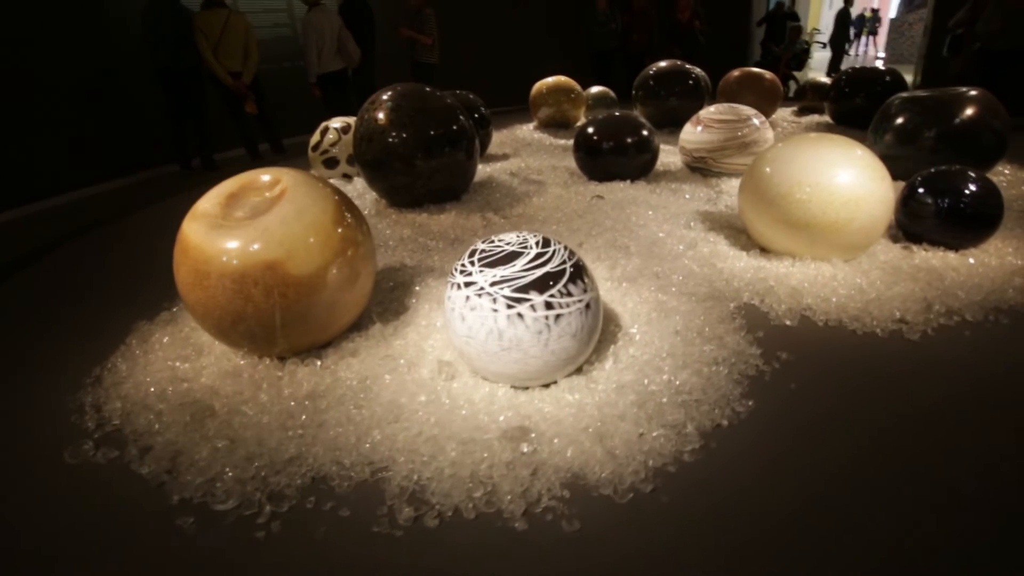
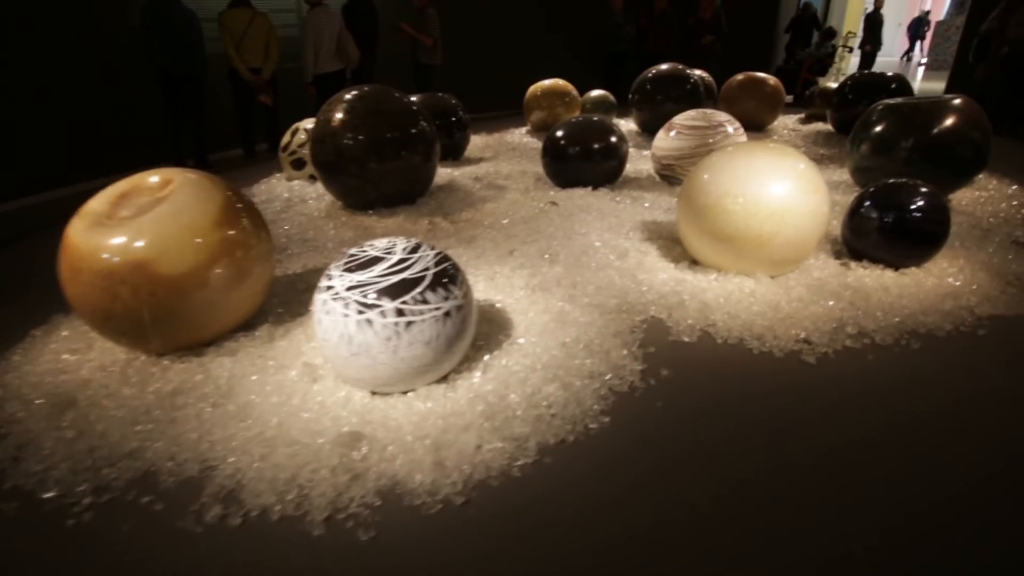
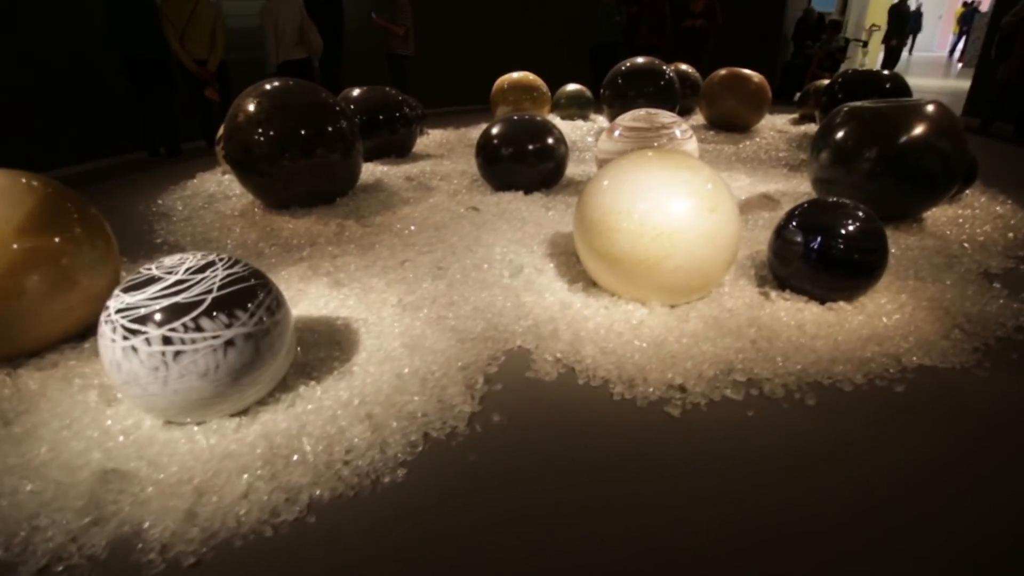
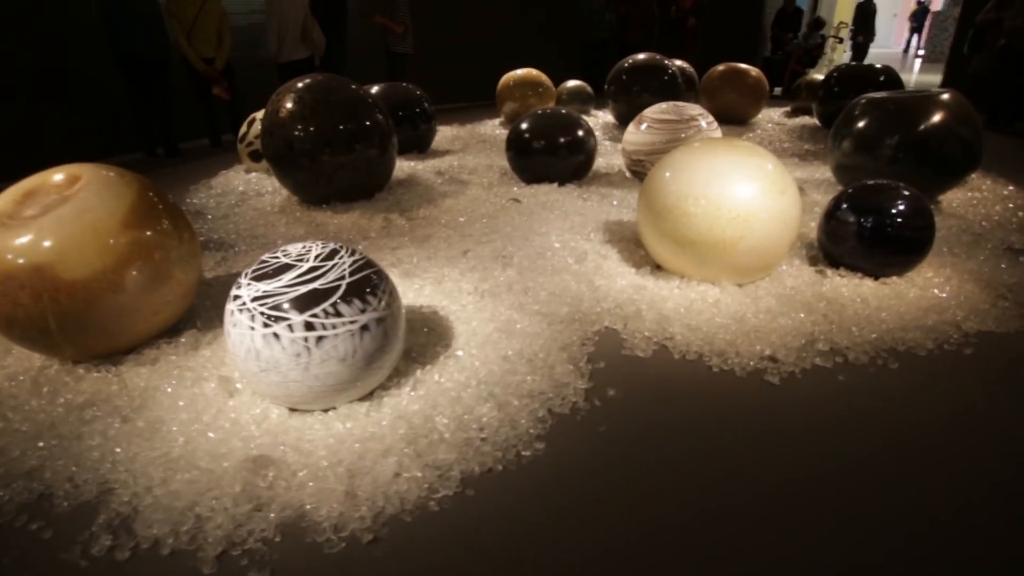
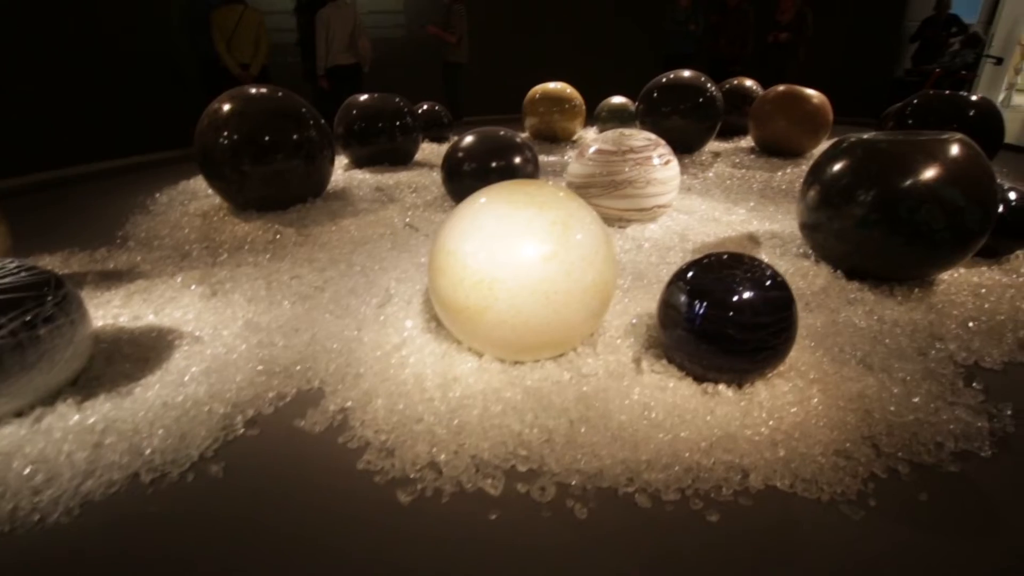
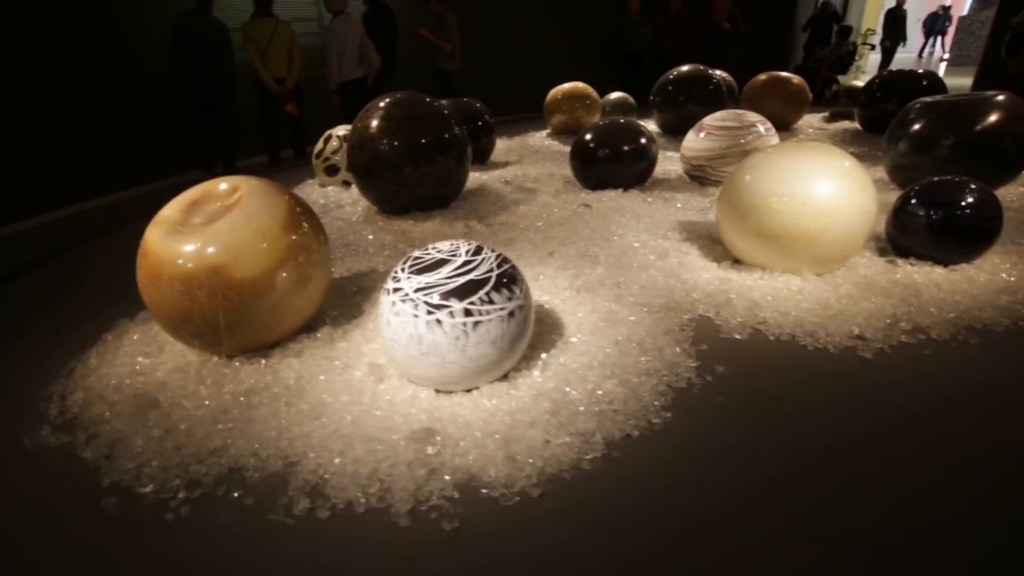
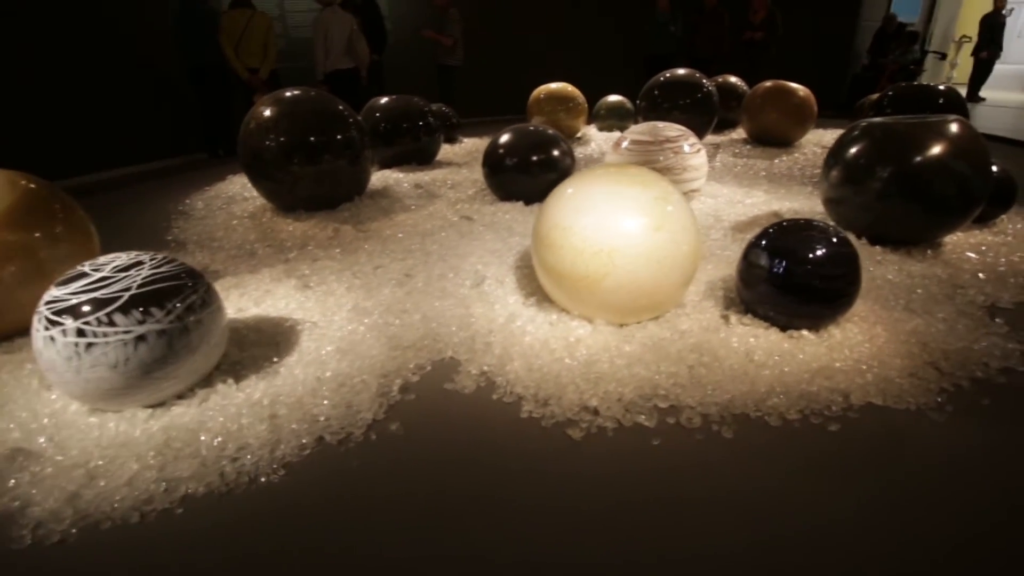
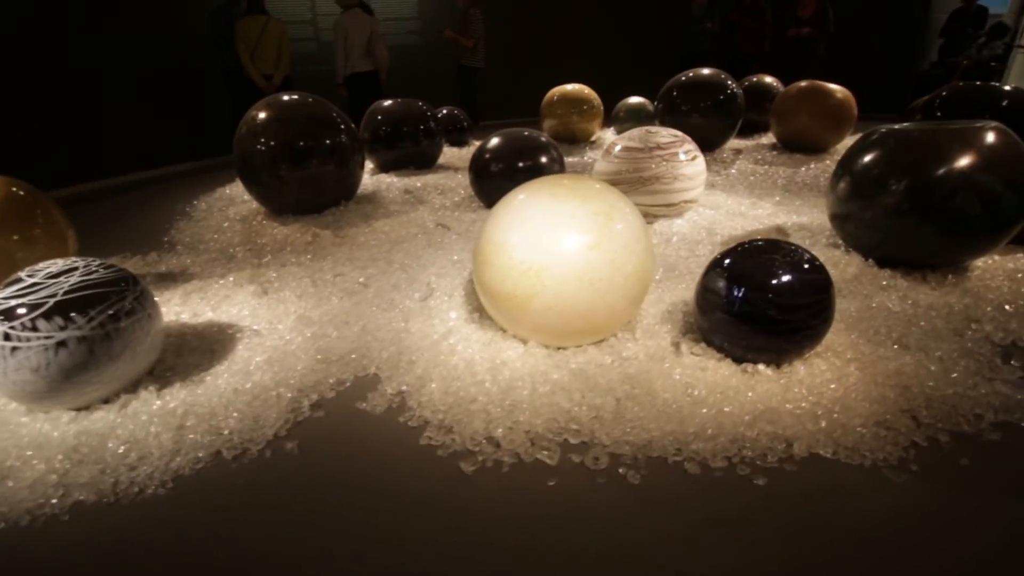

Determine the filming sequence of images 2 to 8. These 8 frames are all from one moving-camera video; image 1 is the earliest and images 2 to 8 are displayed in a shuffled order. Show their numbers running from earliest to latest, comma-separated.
6, 2, 4, 3, 7, 8, 5
